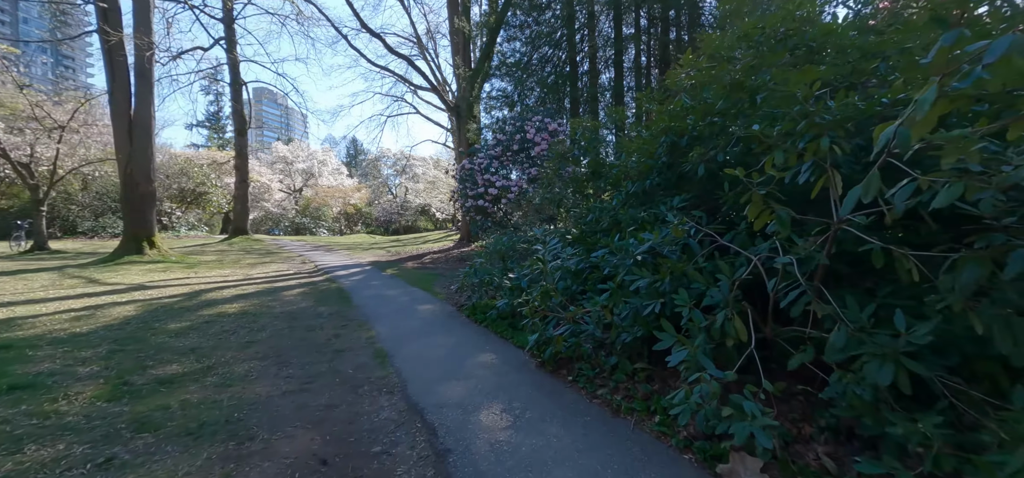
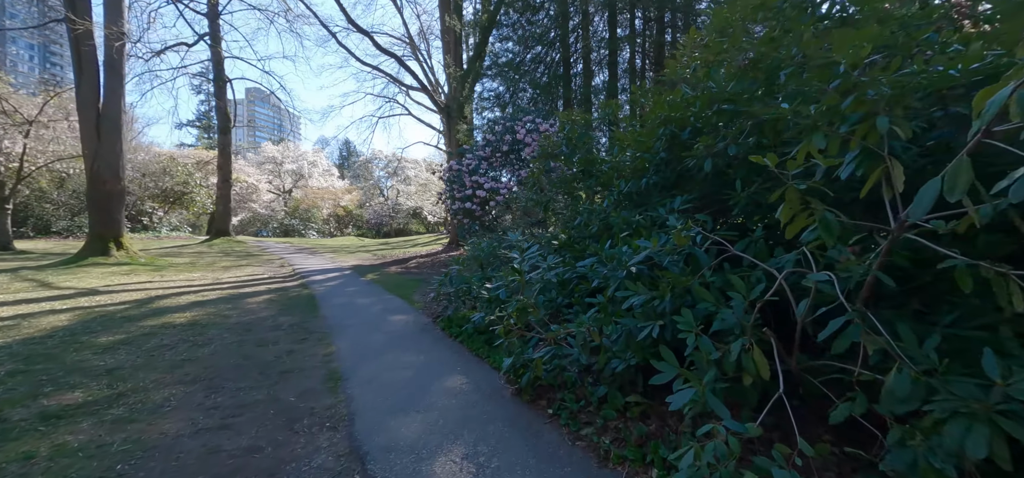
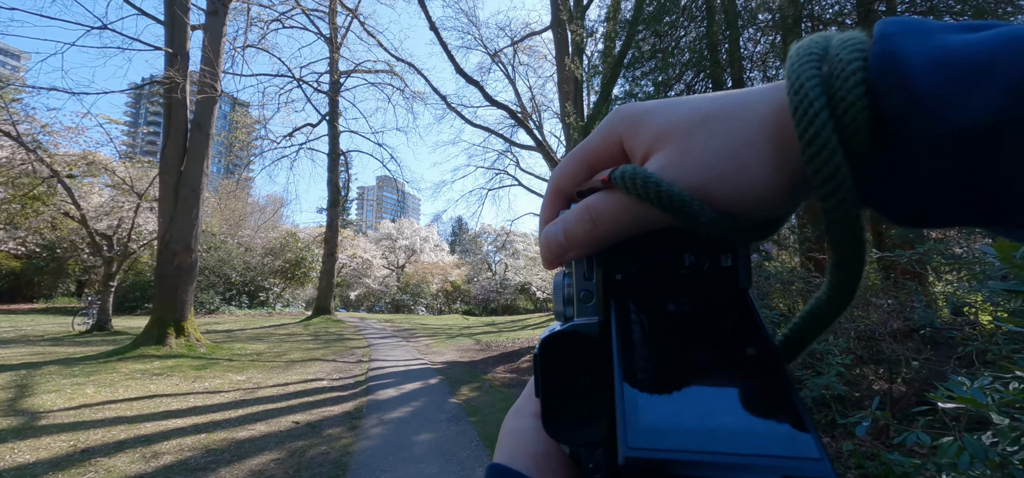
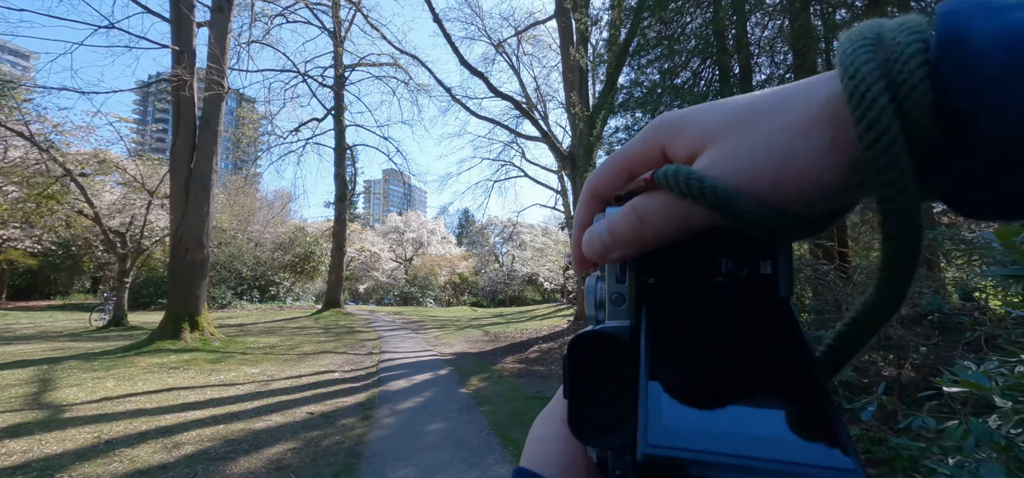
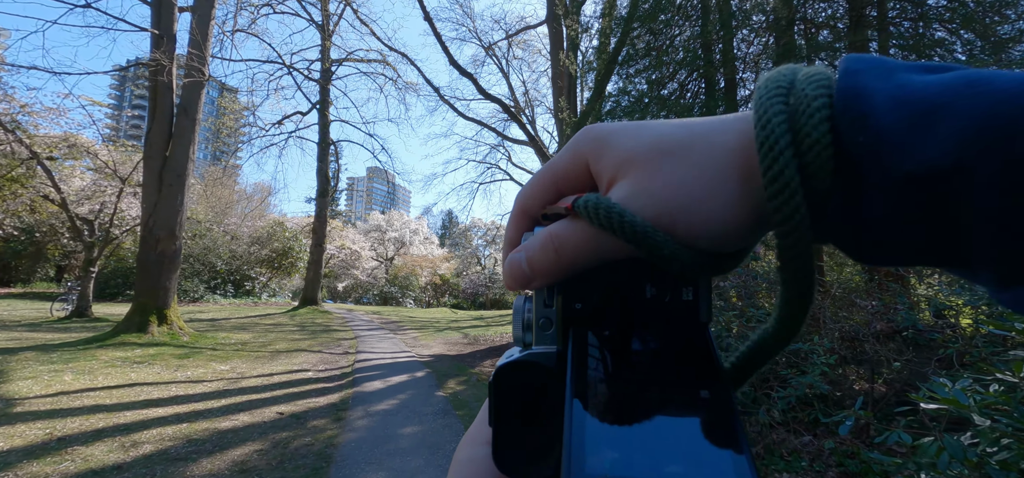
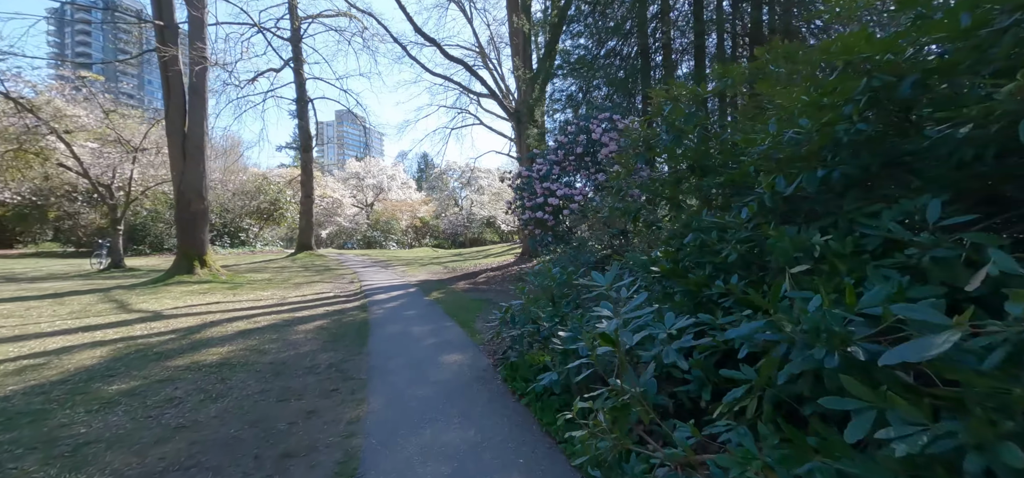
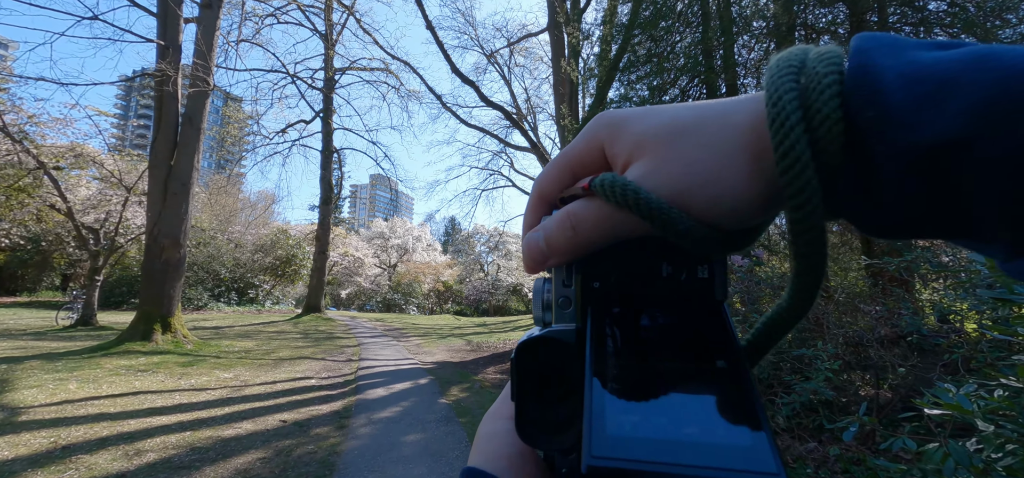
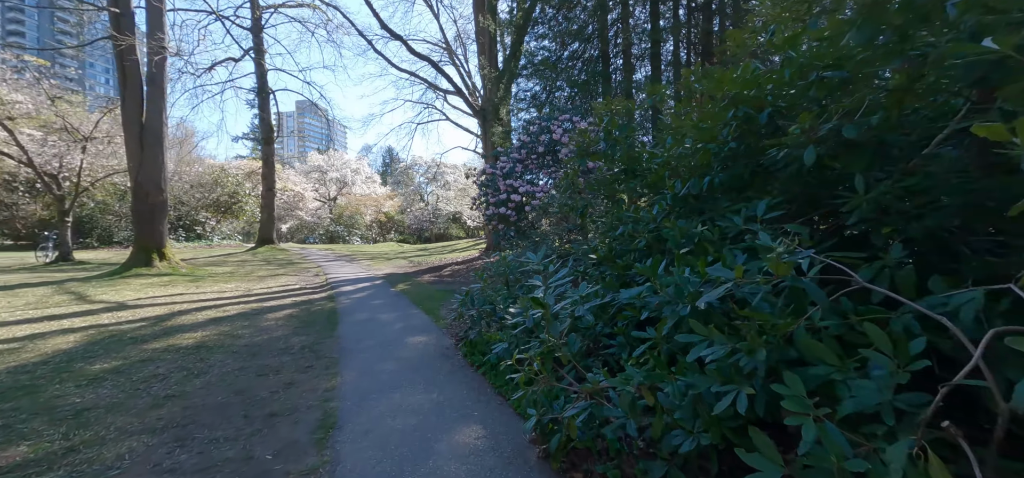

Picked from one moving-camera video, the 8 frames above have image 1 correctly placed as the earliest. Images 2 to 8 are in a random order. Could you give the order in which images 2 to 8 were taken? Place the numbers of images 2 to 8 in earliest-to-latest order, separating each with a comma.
2, 8, 6, 4, 3, 7, 5
